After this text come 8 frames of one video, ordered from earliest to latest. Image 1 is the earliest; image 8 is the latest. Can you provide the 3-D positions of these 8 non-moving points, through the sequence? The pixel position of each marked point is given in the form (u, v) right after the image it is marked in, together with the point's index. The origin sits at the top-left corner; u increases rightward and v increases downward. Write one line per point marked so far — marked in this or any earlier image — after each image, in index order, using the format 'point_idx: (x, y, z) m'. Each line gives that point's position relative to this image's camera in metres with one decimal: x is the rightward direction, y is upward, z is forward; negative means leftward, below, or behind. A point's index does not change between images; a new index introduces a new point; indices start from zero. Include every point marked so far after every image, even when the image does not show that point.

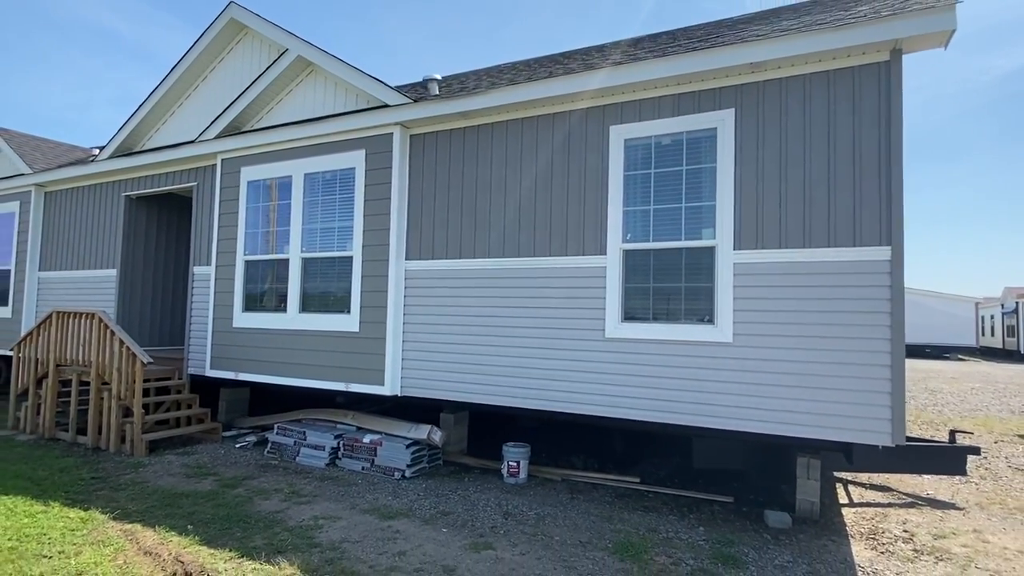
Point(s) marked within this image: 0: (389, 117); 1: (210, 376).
0: (-1.2, +1.7, +5.7) m
1: (-3.6, -1.0, +6.8) m
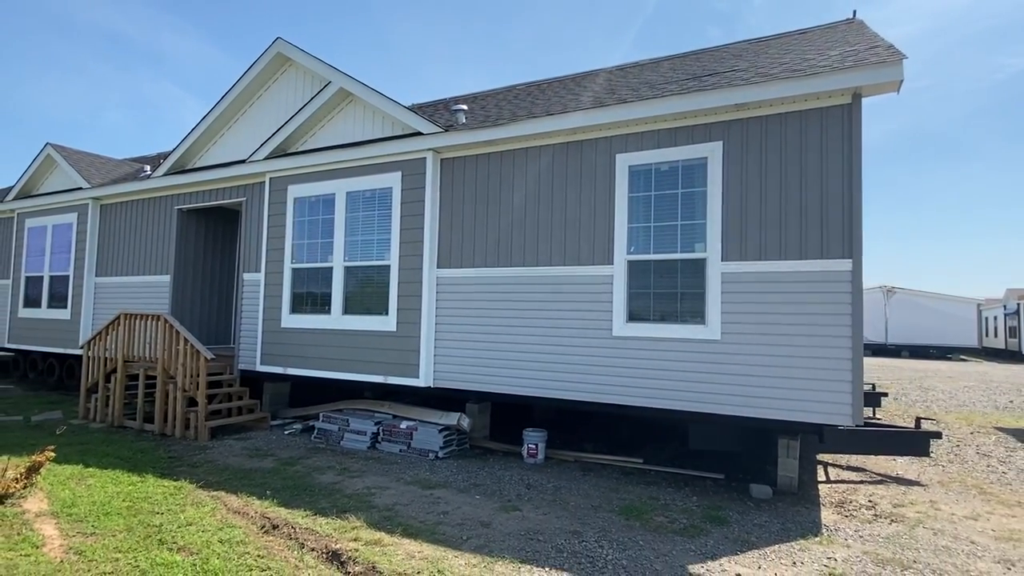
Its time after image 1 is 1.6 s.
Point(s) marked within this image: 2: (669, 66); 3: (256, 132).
0: (-1.0, +1.6, +6.5) m
1: (-3.4, -1.1, +7.6) m
2: (+2.0, +2.9, +7.3) m
3: (-3.7, +2.3, +8.4) m
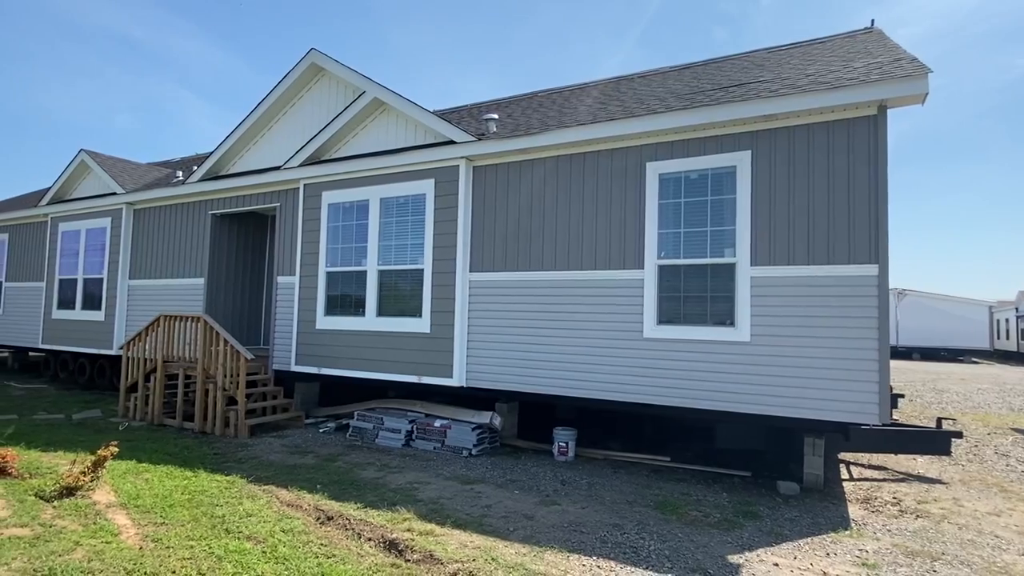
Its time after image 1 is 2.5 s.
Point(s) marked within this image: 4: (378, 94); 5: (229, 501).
0: (-0.7, +1.6, +6.7) m
1: (-3.0, -1.1, +7.9) m
2: (+2.4, +2.8, +7.5) m
3: (-3.4, +2.3, +8.6) m
4: (-1.7, +2.5, +7.4) m
5: (-2.3, -1.7, +4.6) m
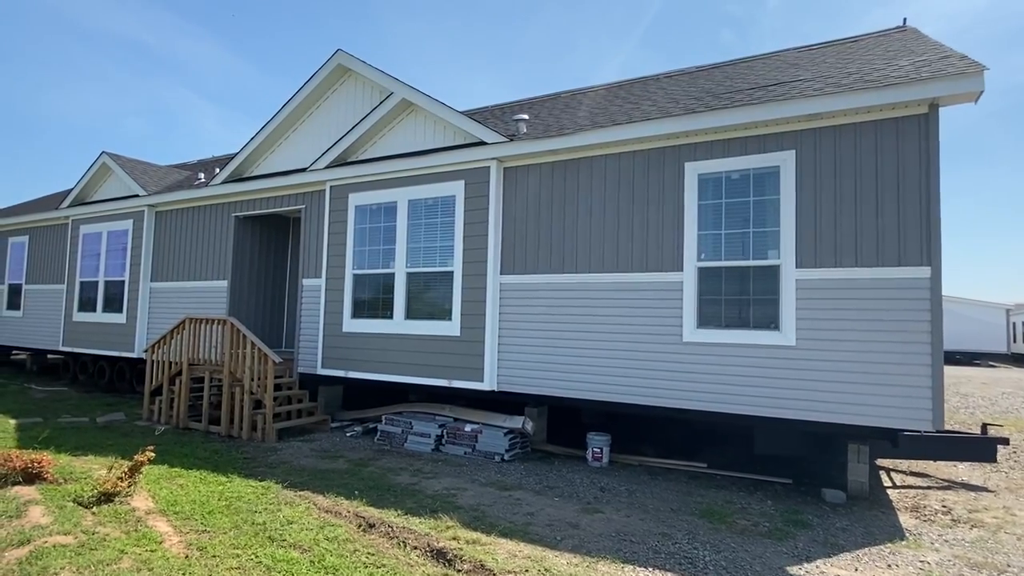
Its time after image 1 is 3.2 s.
0: (-0.3, +1.6, +6.6) m
1: (-2.6, -1.2, +7.8) m
2: (+2.8, +2.8, +7.4) m
3: (-3.0, +2.2, +8.6) m
4: (-1.4, +2.5, +7.3) m
5: (-2.0, -1.8, +4.6) m
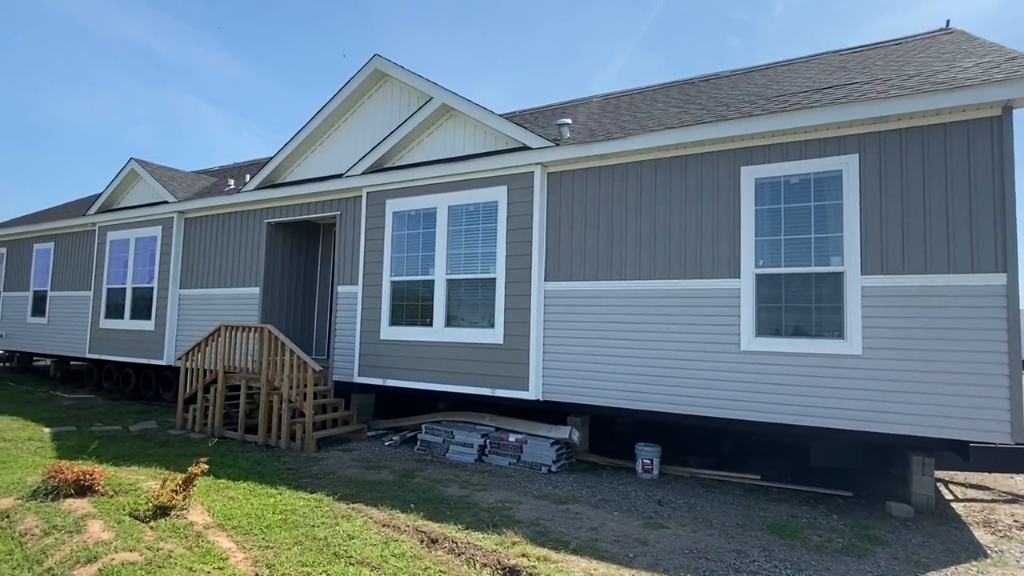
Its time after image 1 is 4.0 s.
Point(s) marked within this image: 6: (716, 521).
0: (+0.2, +1.5, +6.5) m
1: (-2.1, -1.3, +7.7) m
2: (+3.3, +2.7, +7.3) m
3: (-2.5, +2.1, +8.5) m
4: (-0.8, +2.4, +7.2) m
5: (-1.5, -1.8, +4.4) m
6: (+1.7, -1.9, +4.7) m
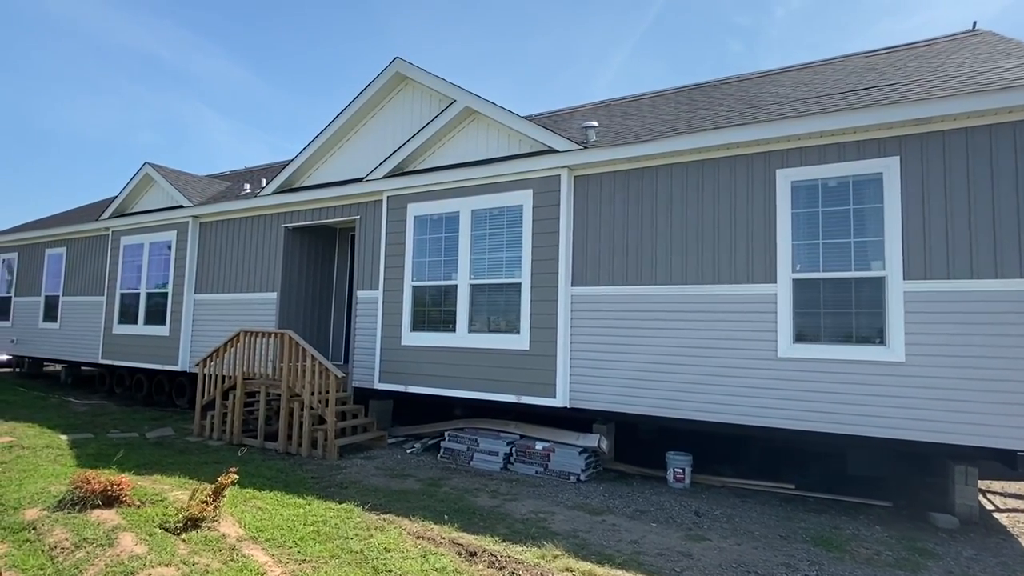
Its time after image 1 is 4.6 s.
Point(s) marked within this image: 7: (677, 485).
0: (+0.5, +1.4, +6.4) m
1: (-1.8, -1.3, +7.6) m
2: (+3.6, +2.6, +7.2) m
3: (-2.1, +2.0, +8.4) m
4: (-0.5, +2.3, +7.1) m
5: (-1.2, -1.9, +4.3) m
6: (+2.0, -2.0, +4.6) m
7: (+1.7, -2.0, +5.9) m
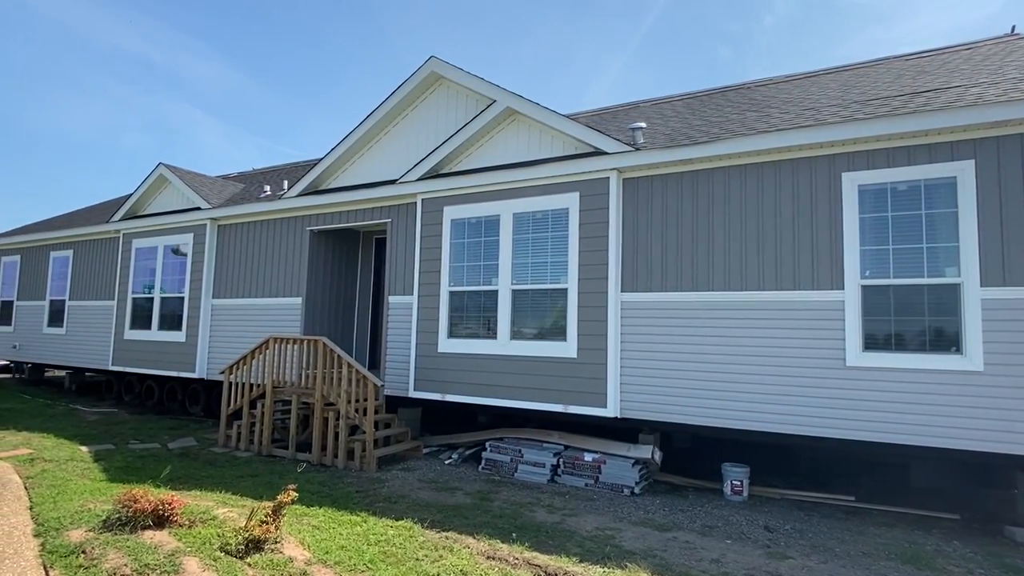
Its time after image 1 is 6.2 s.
0: (+1.1, +1.4, +6.3) m
1: (-1.3, -1.4, +7.3) m
2: (+4.1, +2.6, +7.1) m
3: (-1.7, +2.0, +8.2) m
4: (0.0, +2.3, +7.0) m
5: (-0.6, -1.9, +4.1) m
6: (+2.5, -2.0, +4.4) m
7: (+2.2, -2.1, +5.7) m
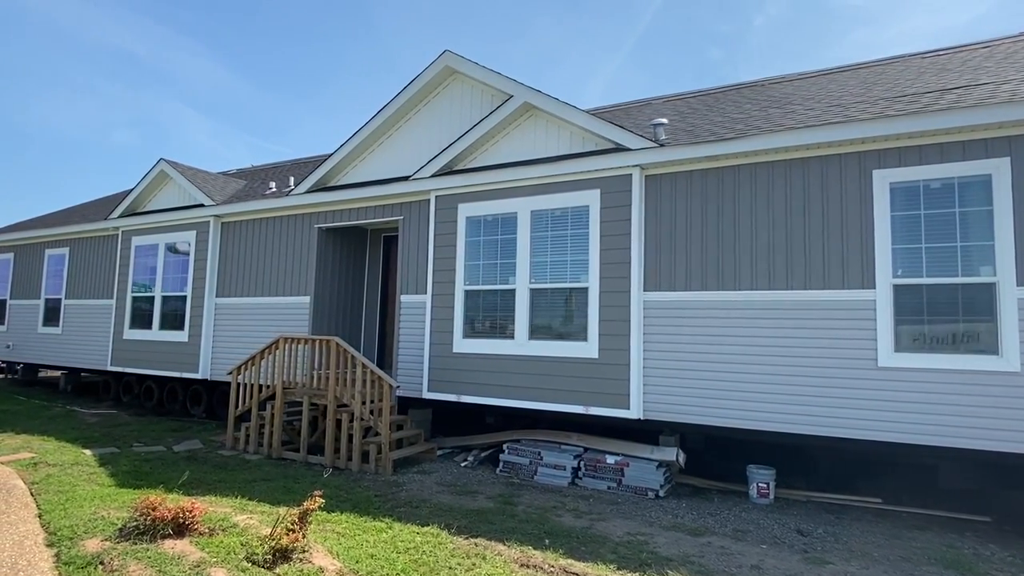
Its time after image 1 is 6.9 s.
0: (+1.3, +1.4, +6.1) m
1: (-1.1, -1.4, +7.2) m
2: (+4.3, +2.6, +7.0) m
3: (-1.5, +2.0, +8.0) m
4: (+0.2, +2.3, +6.8) m
5: (-0.4, -1.9, +4.0) m
6: (+2.8, -2.0, +4.3) m
7: (+2.5, -2.1, +5.6) m
